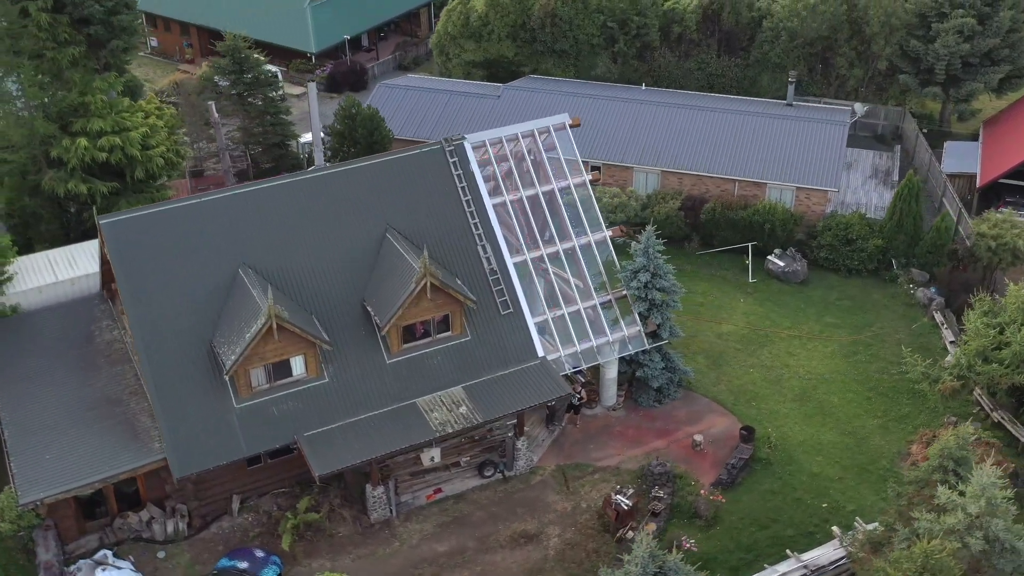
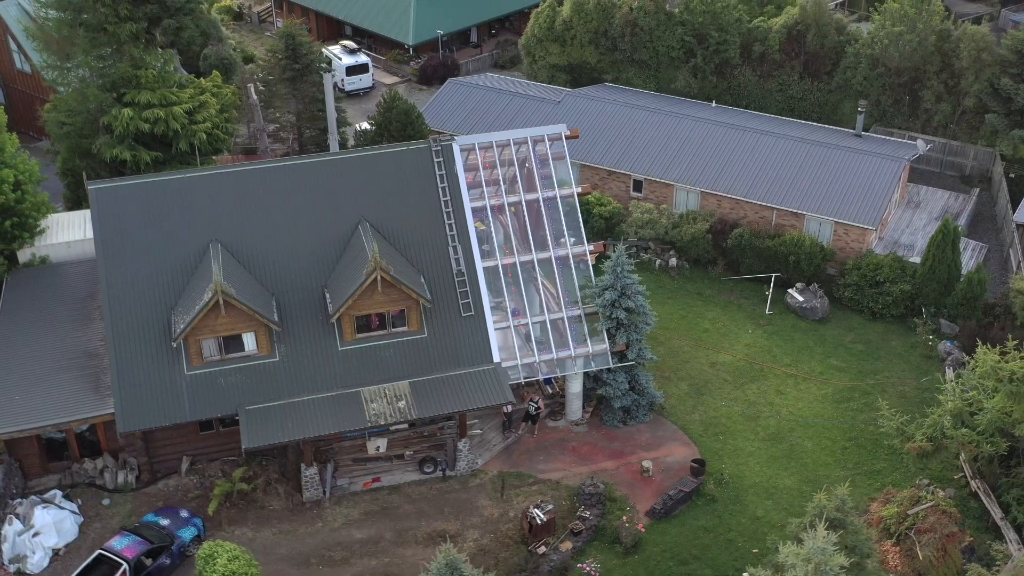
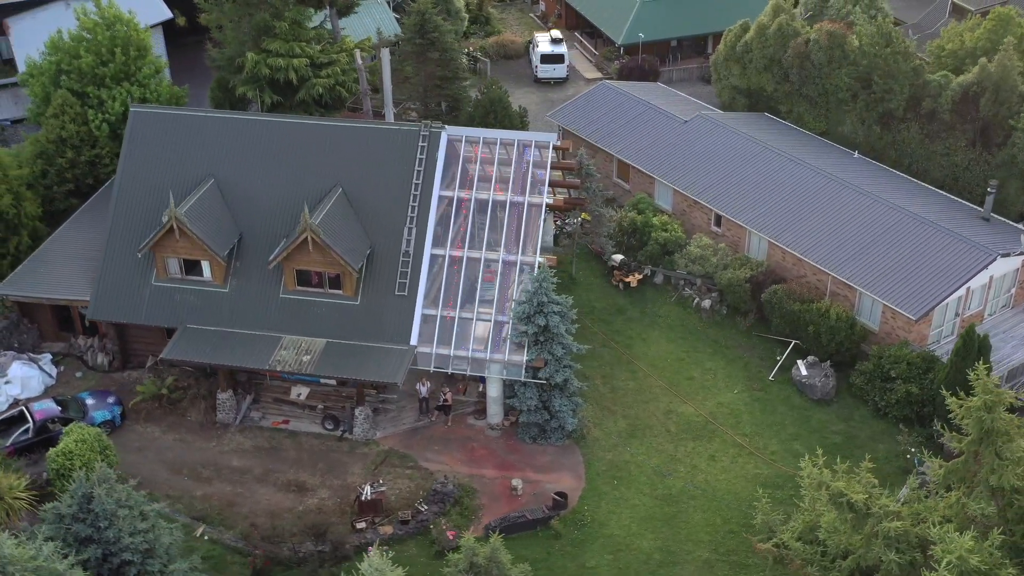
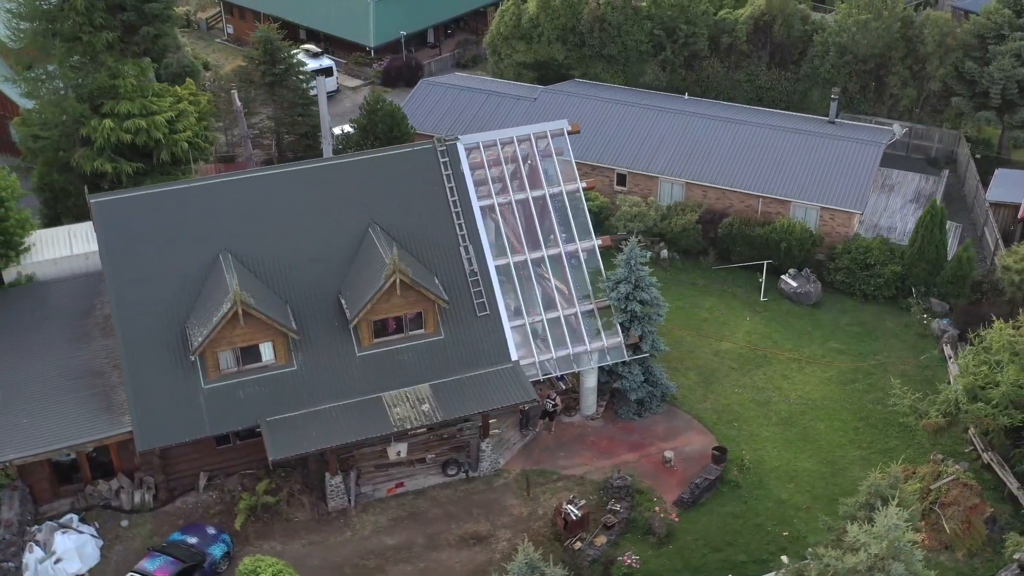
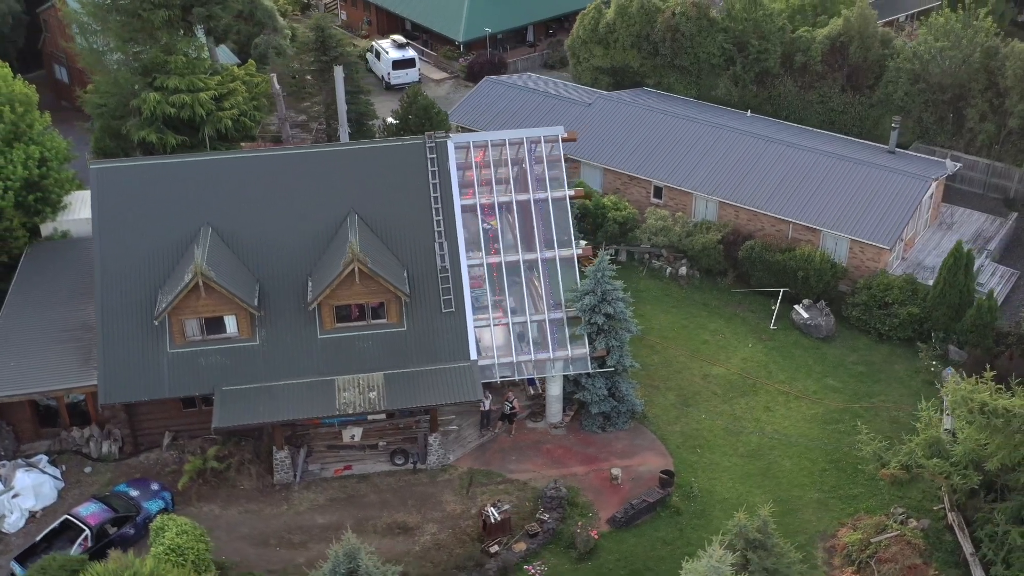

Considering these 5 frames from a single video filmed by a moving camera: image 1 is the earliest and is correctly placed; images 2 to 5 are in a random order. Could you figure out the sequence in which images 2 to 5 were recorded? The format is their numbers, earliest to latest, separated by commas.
4, 2, 5, 3
